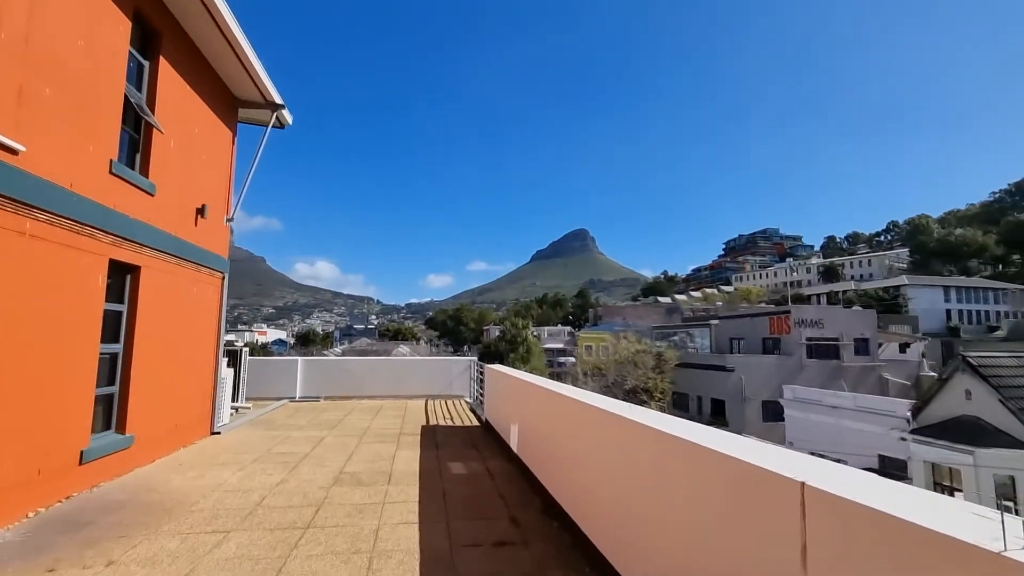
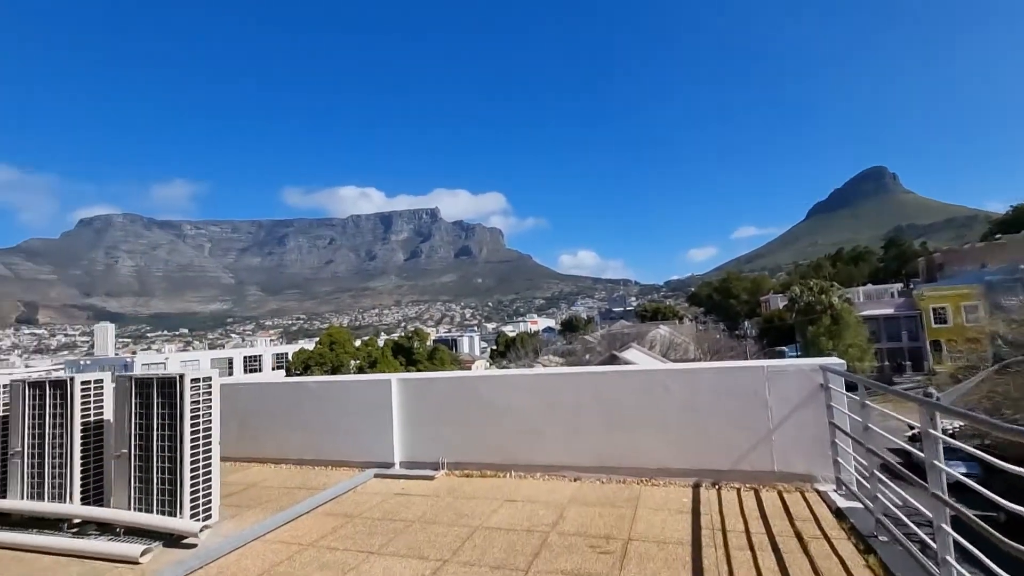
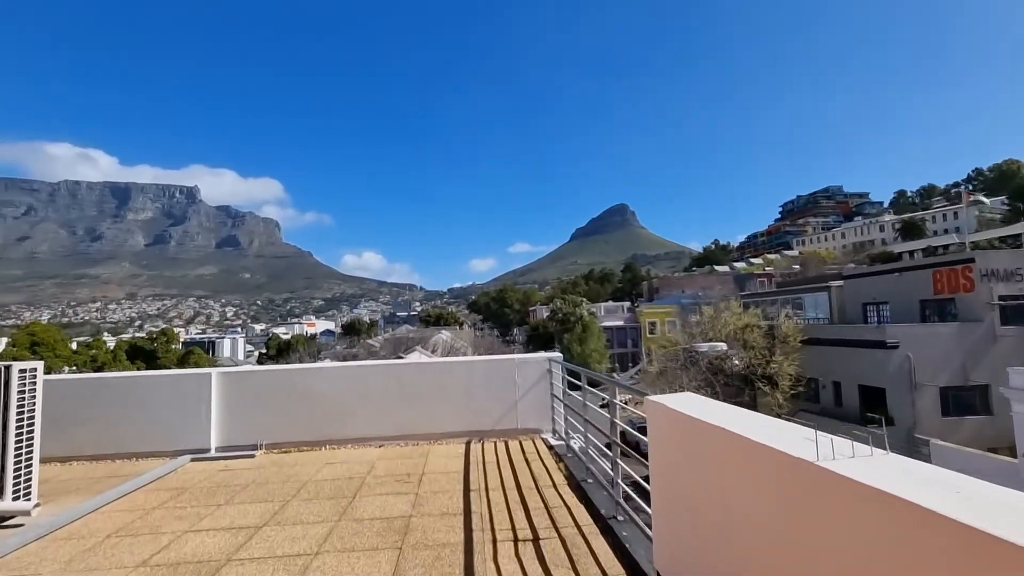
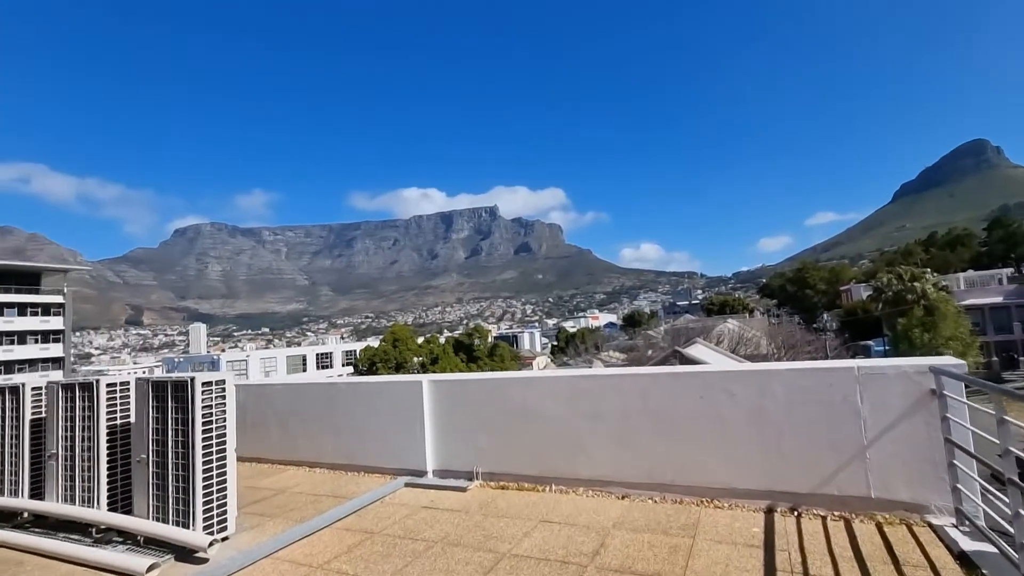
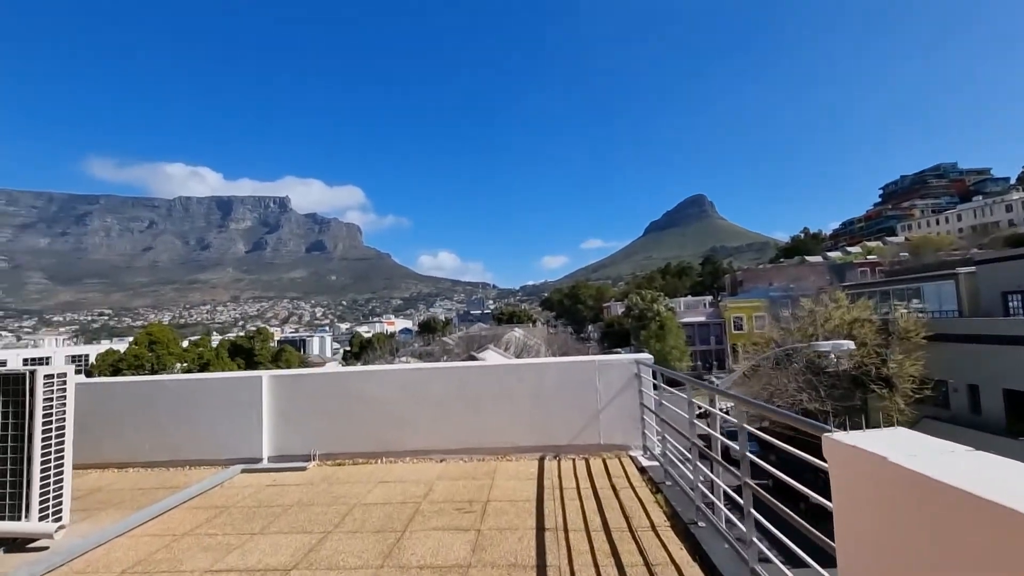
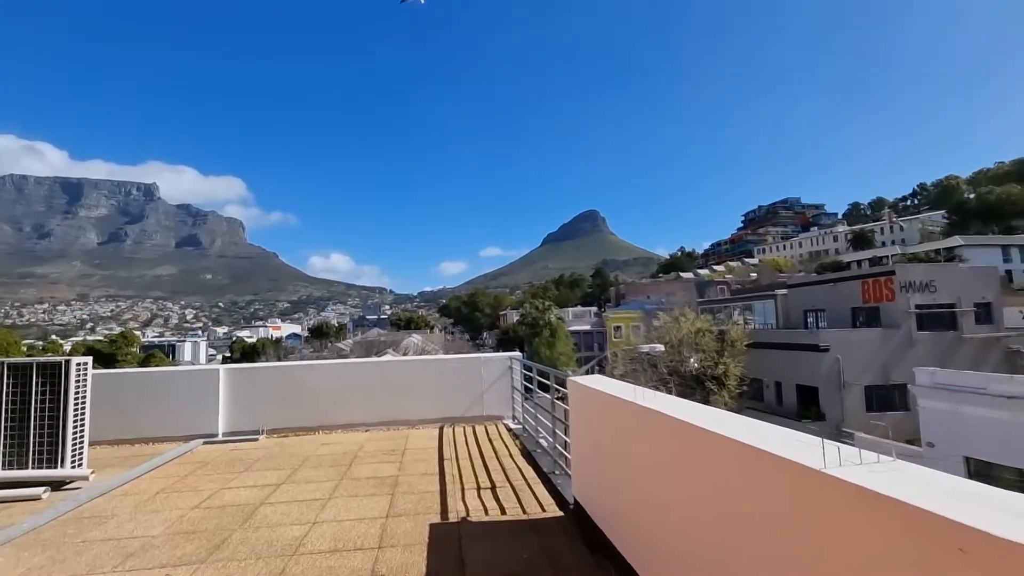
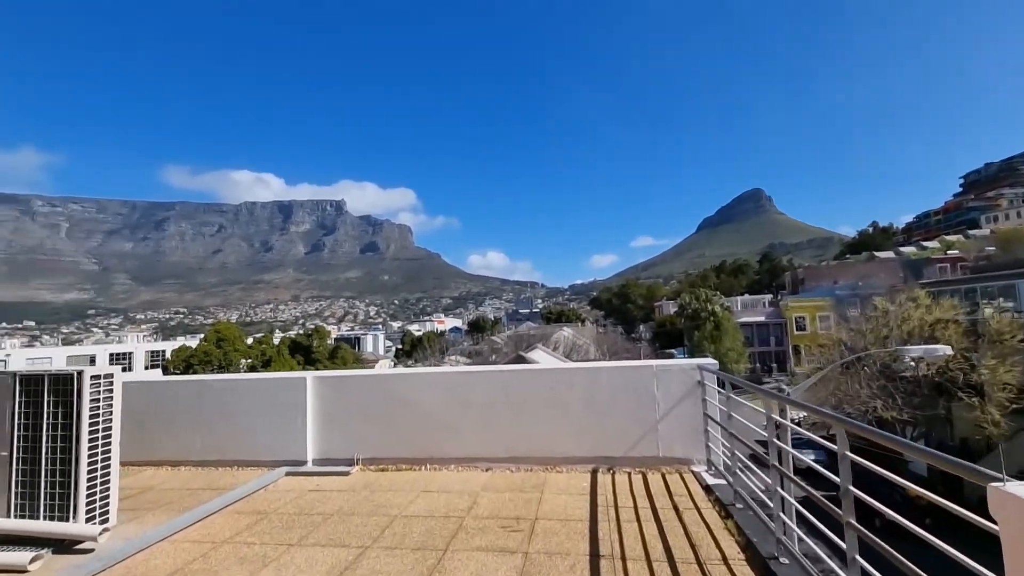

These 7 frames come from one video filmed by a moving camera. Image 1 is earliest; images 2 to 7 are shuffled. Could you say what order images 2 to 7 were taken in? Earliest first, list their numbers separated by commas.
6, 3, 5, 7, 2, 4
